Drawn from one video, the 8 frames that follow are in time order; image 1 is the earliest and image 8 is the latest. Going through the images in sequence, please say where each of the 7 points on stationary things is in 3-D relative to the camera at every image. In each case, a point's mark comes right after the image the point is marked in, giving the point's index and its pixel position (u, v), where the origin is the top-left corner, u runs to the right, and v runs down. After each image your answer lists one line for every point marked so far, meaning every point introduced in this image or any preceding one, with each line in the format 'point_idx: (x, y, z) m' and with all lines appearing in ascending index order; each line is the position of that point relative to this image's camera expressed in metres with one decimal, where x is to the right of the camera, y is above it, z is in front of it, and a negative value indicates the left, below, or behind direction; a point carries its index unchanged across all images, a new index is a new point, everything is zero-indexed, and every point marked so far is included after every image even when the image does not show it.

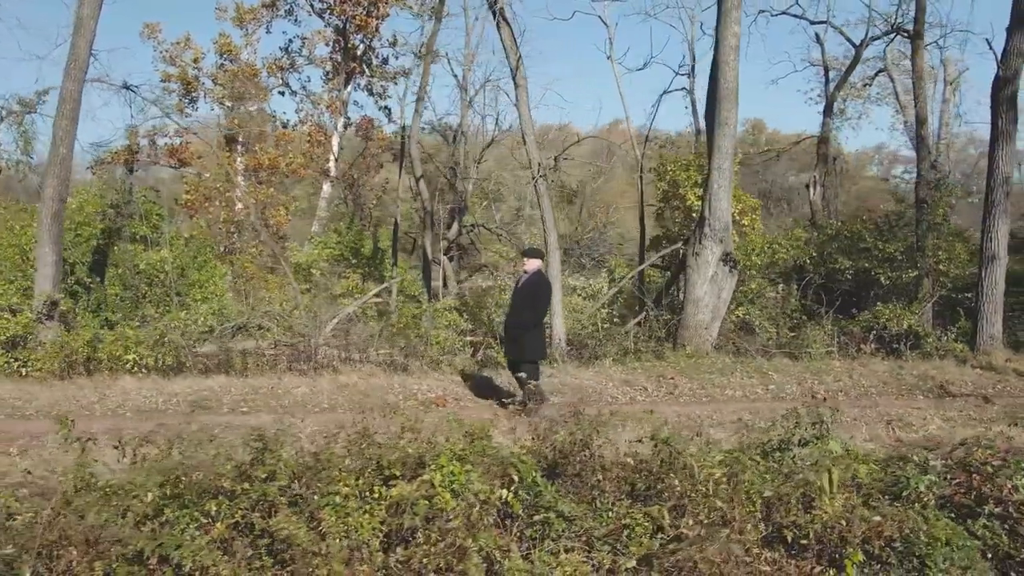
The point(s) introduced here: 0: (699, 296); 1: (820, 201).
0: (+2.5, -0.1, +11.2) m
1: (+7.1, +2.0, +19.3) m
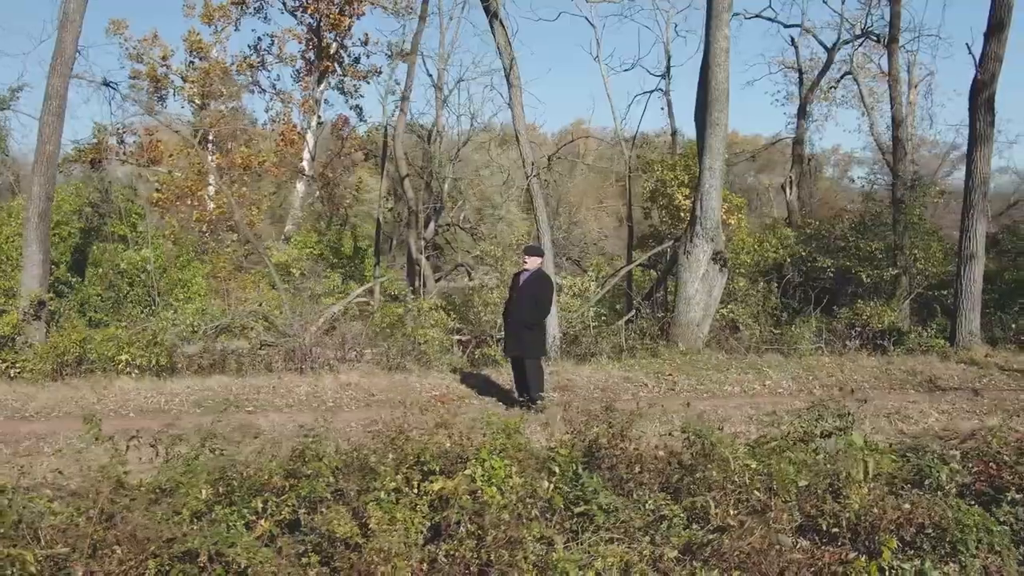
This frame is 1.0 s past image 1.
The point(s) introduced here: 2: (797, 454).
0: (+2.4, -0.1, +11.4) m
1: (+6.7, +2.0, +19.7) m
2: (+1.7, -1.0, +4.9) m
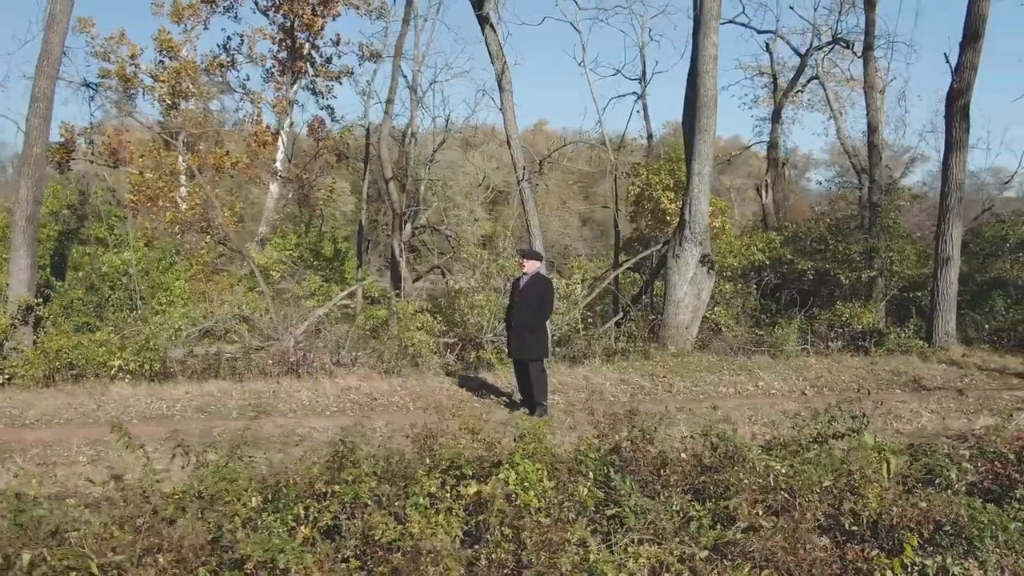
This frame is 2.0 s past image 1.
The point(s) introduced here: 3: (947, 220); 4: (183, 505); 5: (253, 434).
0: (+2.3, -0.1, +11.6) m
1: (+6.2, +2.0, +20.1) m
2: (+1.8, -1.0, +5.1) m
3: (+6.6, +1.0, +12.8) m
4: (-1.6, -1.1, +4.3) m
5: (-1.9, -1.1, +6.2) m
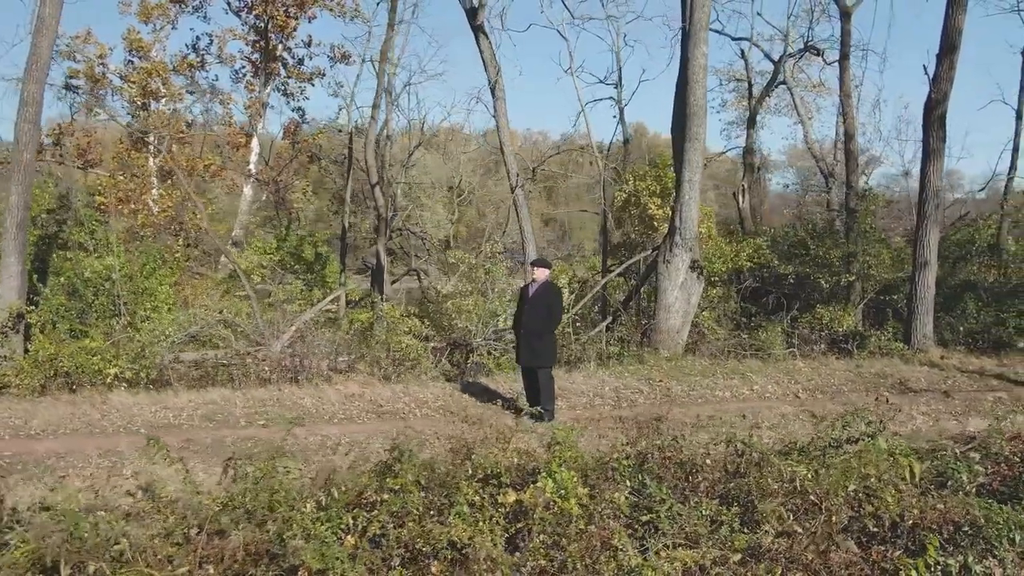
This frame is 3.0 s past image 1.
0: (+2.2, -0.2, +11.8) m
1: (+5.7, +1.9, +20.4) m
2: (+2.0, -1.1, +5.3) m
3: (+6.5, +1.0, +13.2) m
4: (-1.4, -1.2, +4.4) m
5: (-1.8, -1.2, +6.2) m
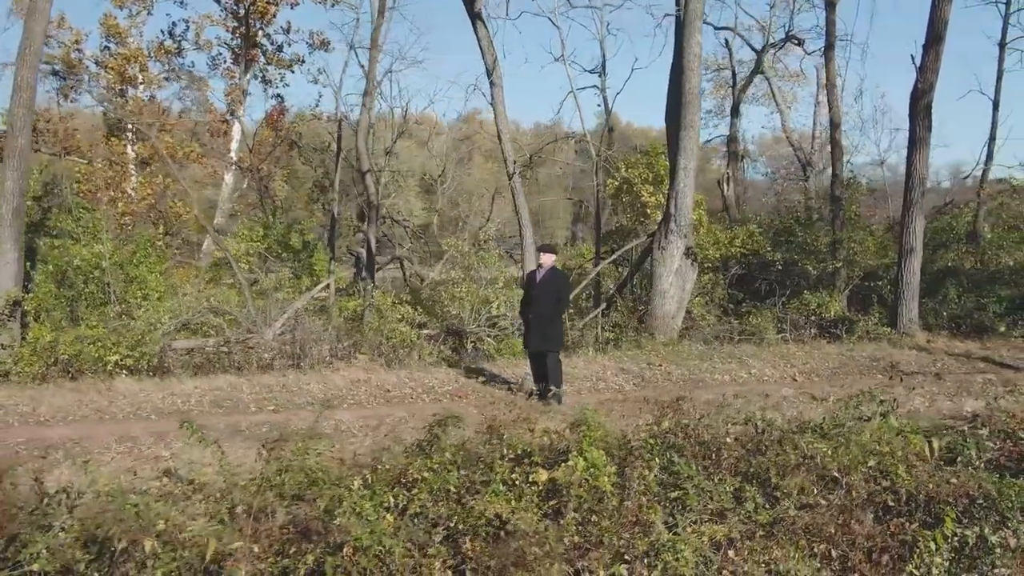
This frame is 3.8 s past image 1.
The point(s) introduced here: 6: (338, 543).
0: (+2.2, 0.0, +11.9) m
1: (+5.4, +2.3, +20.7) m
2: (+2.2, -1.0, +5.5) m
3: (+6.4, +1.2, +13.5) m
4: (-1.2, -1.1, +4.4) m
5: (-1.6, -1.1, +6.3) m
6: (-0.9, -1.3, +4.2) m
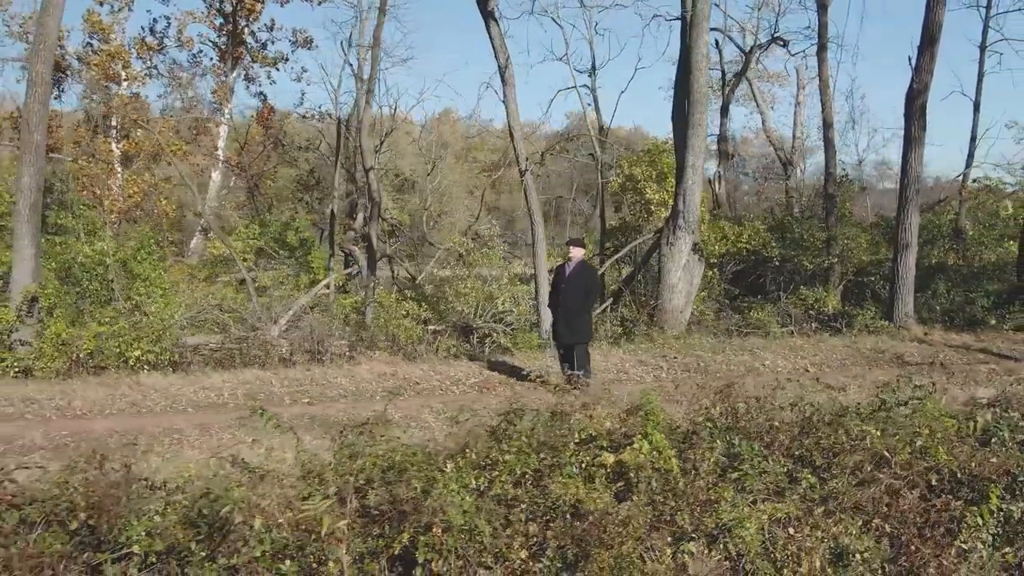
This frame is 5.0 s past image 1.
0: (+2.3, +0.1, +12.2) m
1: (+5.3, +2.3, +21.0) m
2: (+2.6, -0.9, +5.7) m
3: (+6.5, +1.3, +13.9) m
4: (-0.8, -1.0, +4.6) m
5: (-1.3, -1.0, +6.4) m
6: (-0.4, -1.2, +4.3) m
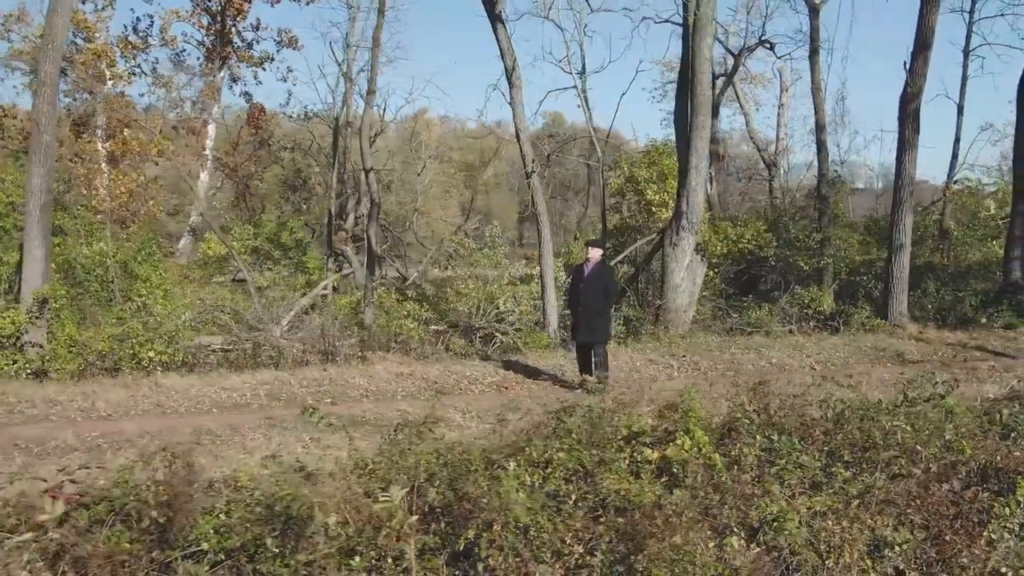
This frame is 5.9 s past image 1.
0: (+2.4, +0.1, +12.4) m
1: (+5.1, +2.4, +21.3) m
2: (+2.9, -0.9, +5.9) m
3: (+6.5, +1.3, +14.2) m
4: (-0.5, -1.0, +4.7) m
5: (-1.0, -1.0, +6.5) m
6: (-0.1, -1.2, +4.4) m
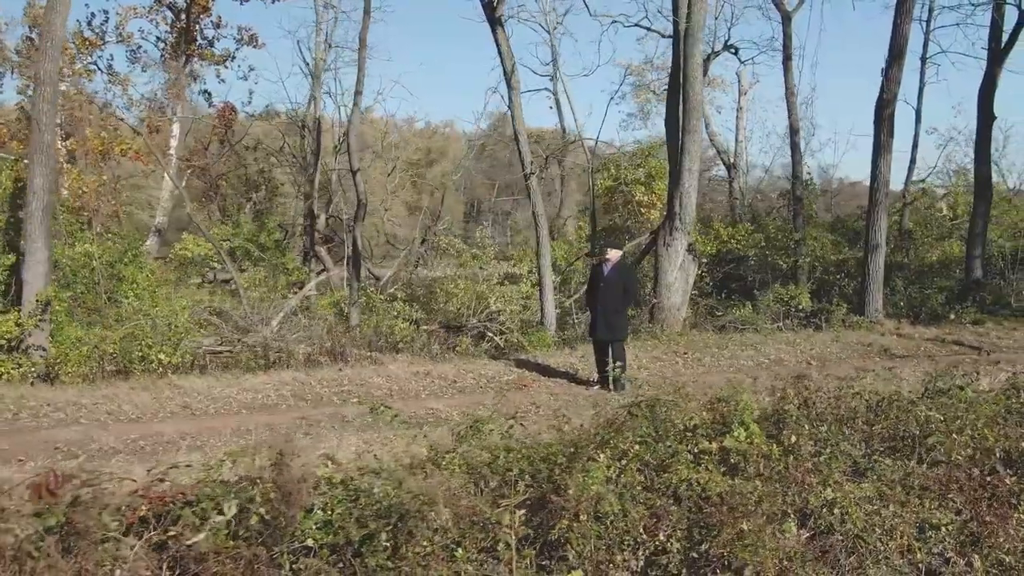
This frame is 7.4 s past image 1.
0: (+2.4, +0.1, +12.7) m
1: (+4.5, +2.4, +21.8) m
2: (+3.2, -0.9, +6.3) m
3: (+6.4, +1.3, +14.8) m
4: (0.0, -1.0, +4.8) m
5: (-0.7, -1.0, +6.6) m
6: (+0.4, -1.2, +4.6) m
